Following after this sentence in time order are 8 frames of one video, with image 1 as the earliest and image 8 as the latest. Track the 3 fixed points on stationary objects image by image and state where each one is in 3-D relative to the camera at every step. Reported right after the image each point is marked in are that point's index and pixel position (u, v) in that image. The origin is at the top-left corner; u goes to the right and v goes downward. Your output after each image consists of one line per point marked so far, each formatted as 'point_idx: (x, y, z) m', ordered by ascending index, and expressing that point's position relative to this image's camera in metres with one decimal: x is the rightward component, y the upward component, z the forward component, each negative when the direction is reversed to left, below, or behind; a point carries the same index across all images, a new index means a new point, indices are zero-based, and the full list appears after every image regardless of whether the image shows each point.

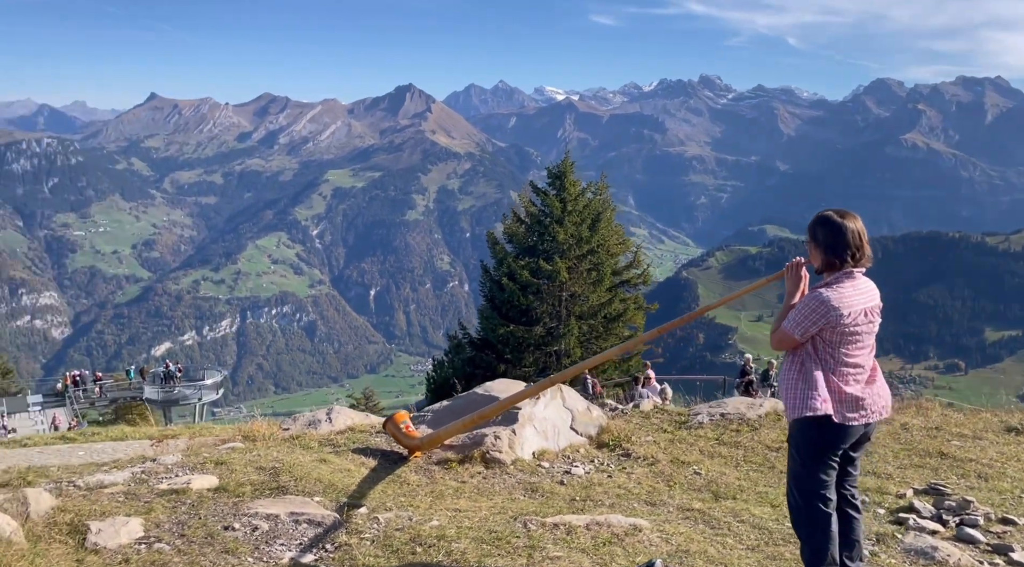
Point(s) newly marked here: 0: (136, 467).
0: (-3.4, -1.6, +8.5) m
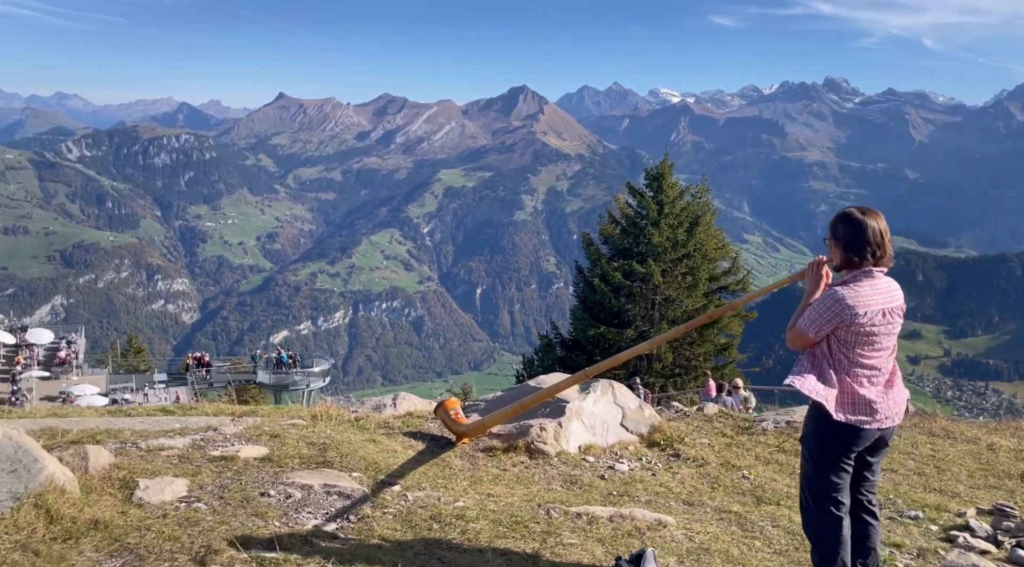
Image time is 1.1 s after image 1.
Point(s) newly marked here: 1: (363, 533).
0: (-3.0, -1.4, +9.1) m
1: (-1.0, -1.8, +6.8) m
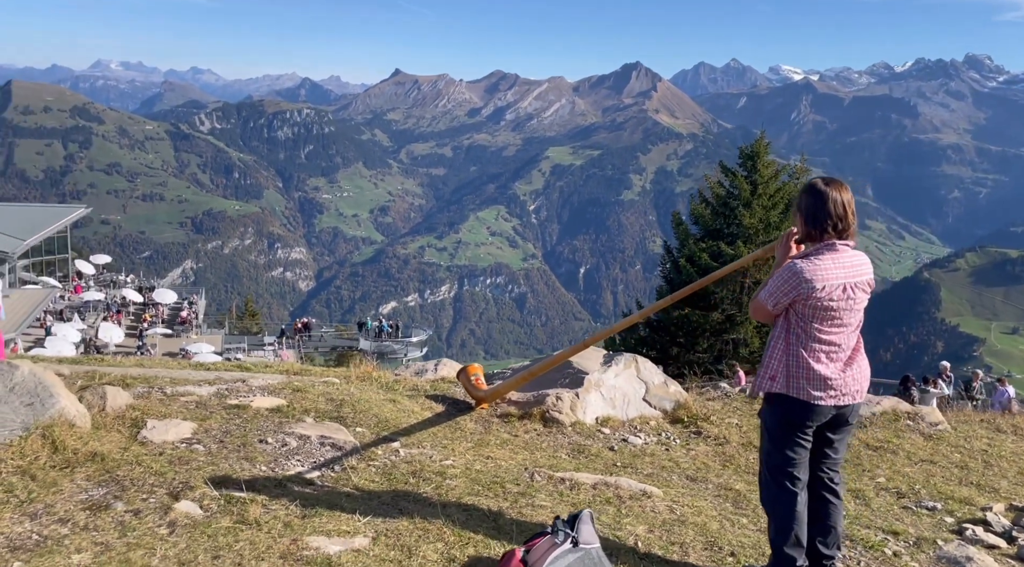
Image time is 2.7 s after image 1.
0: (-2.9, -1.0, +9.7) m
1: (-1.3, -1.5, +7.1) m
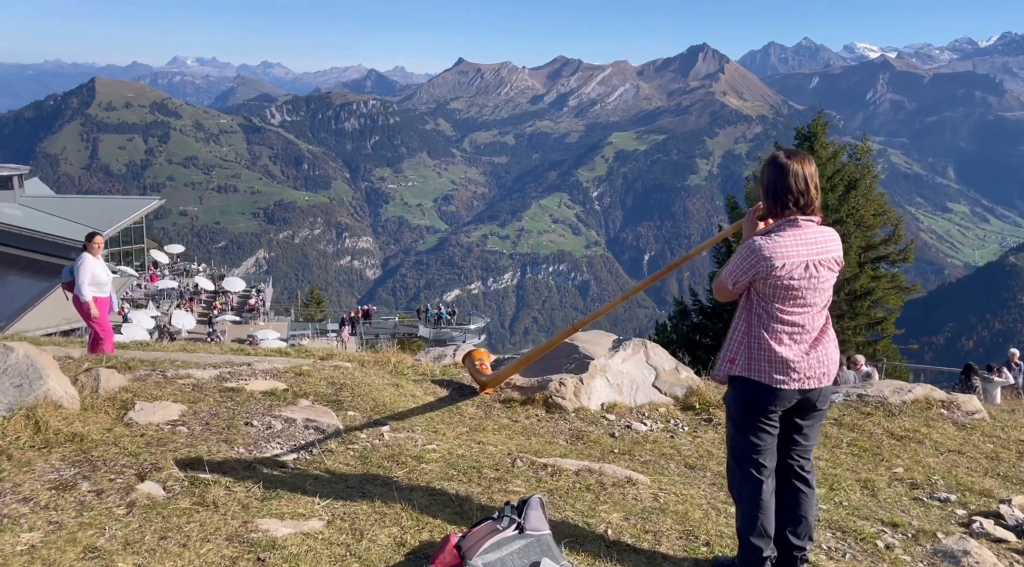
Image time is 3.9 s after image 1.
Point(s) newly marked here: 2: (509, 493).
0: (-2.9, -0.9, +9.8) m
1: (-1.5, -1.3, +7.1) m
2: (0.0, -1.6, +7.1) m
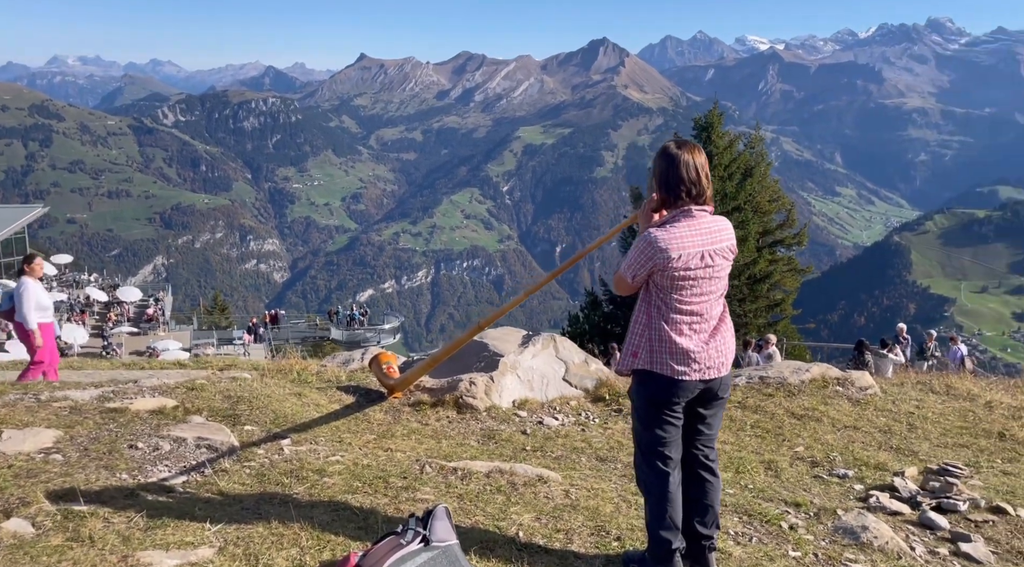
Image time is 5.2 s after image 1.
0: (-3.8, -1.0, +9.3) m
1: (-2.1, -1.4, +6.8) m
2: (-0.6, -1.6, +6.9) m
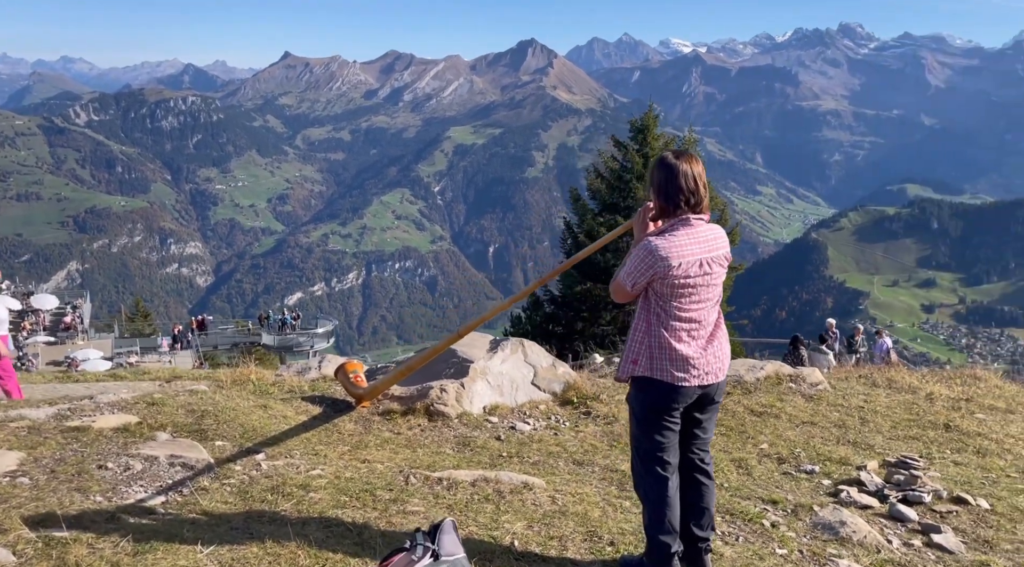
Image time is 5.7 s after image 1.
0: (-4.1, -1.1, +8.9) m
1: (-2.2, -1.5, +6.6) m
2: (-0.7, -1.6, +6.8) m
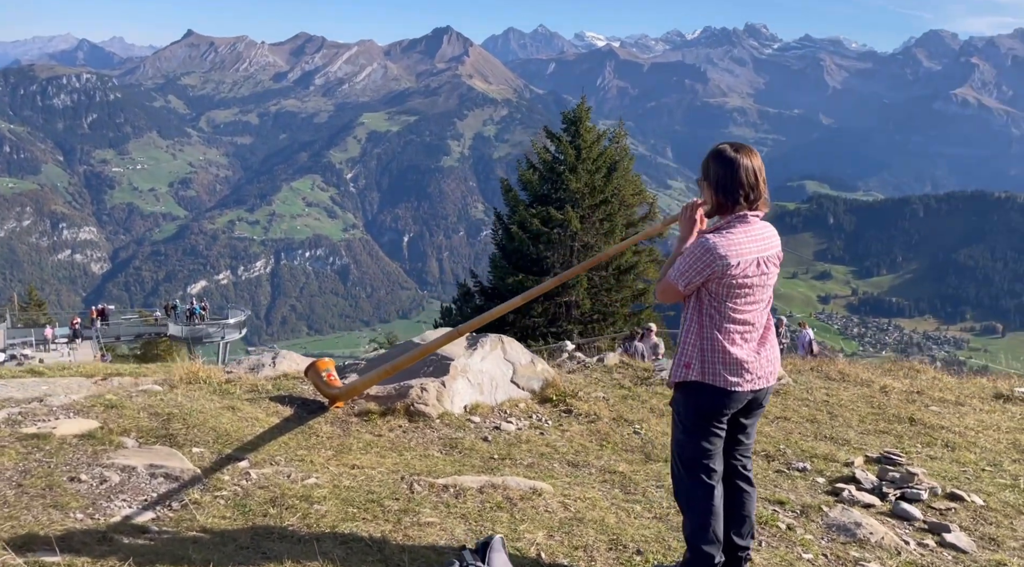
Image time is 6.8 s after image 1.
0: (-4.1, -1.0, +8.1) m
1: (-2.0, -1.5, +6.0) m
2: (-0.6, -1.6, +6.4) m
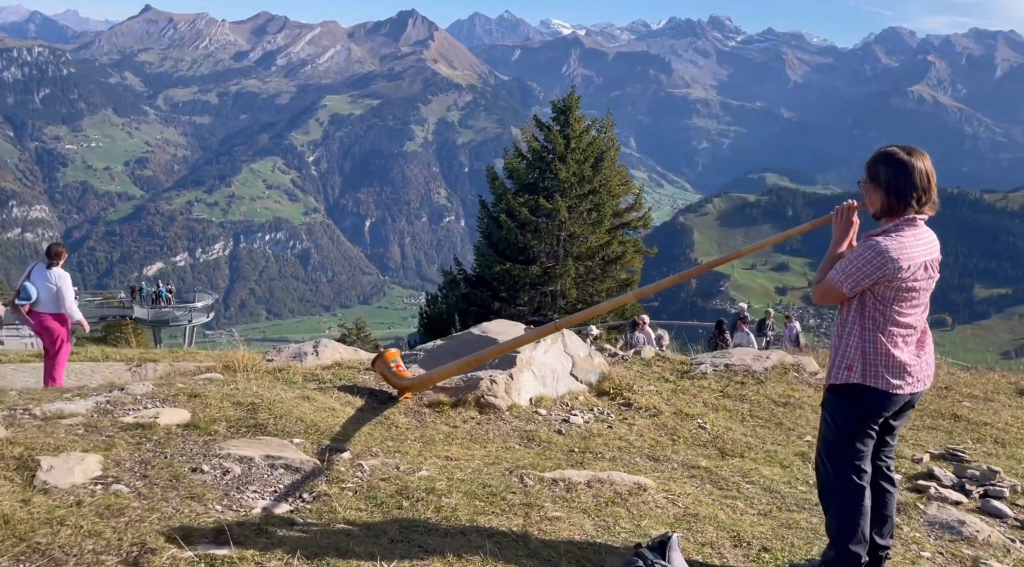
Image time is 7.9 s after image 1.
0: (-3.4, -0.9, +7.9) m
1: (-1.1, -1.4, +5.8) m
2: (+0.3, -1.6, +6.3) m
